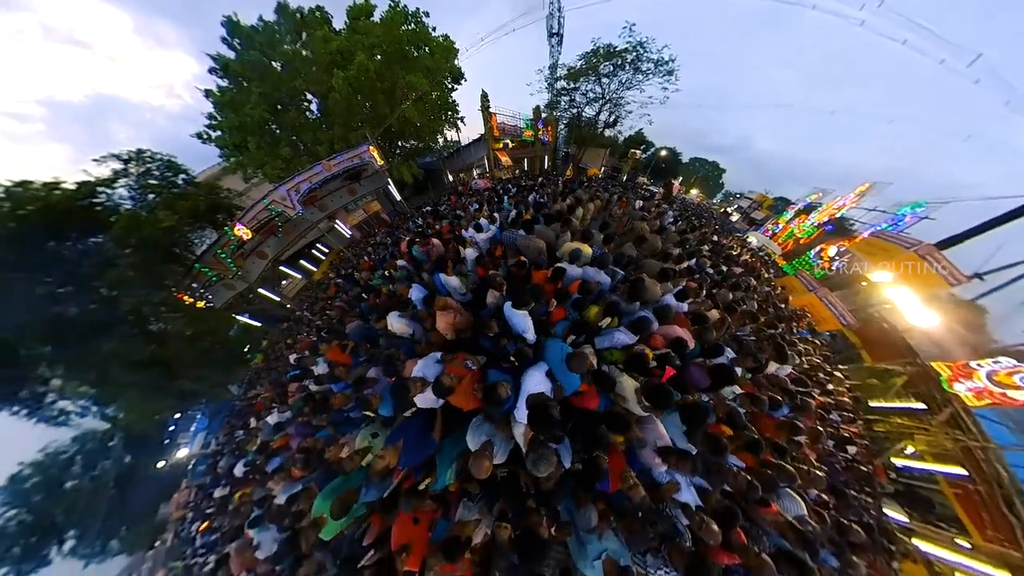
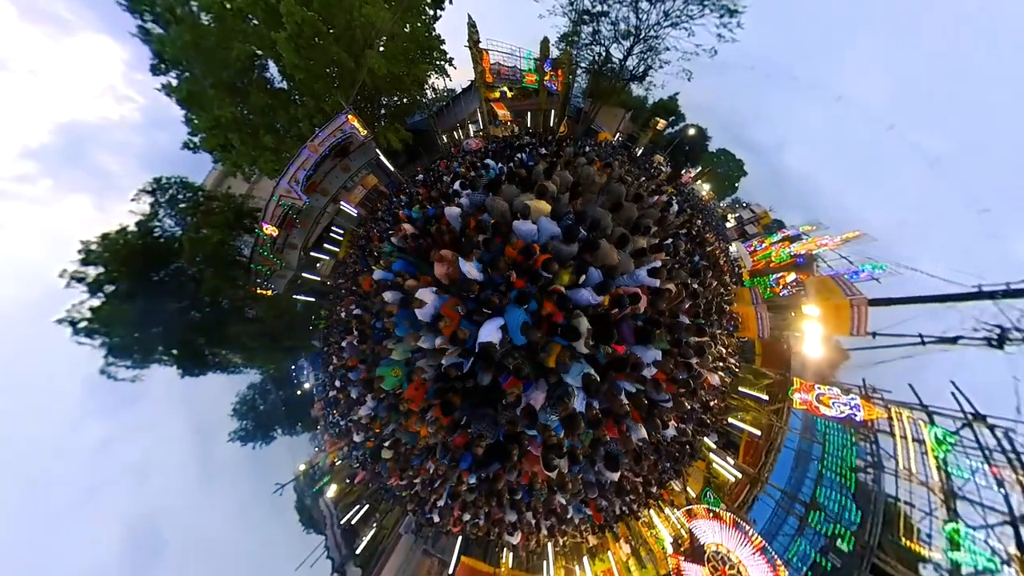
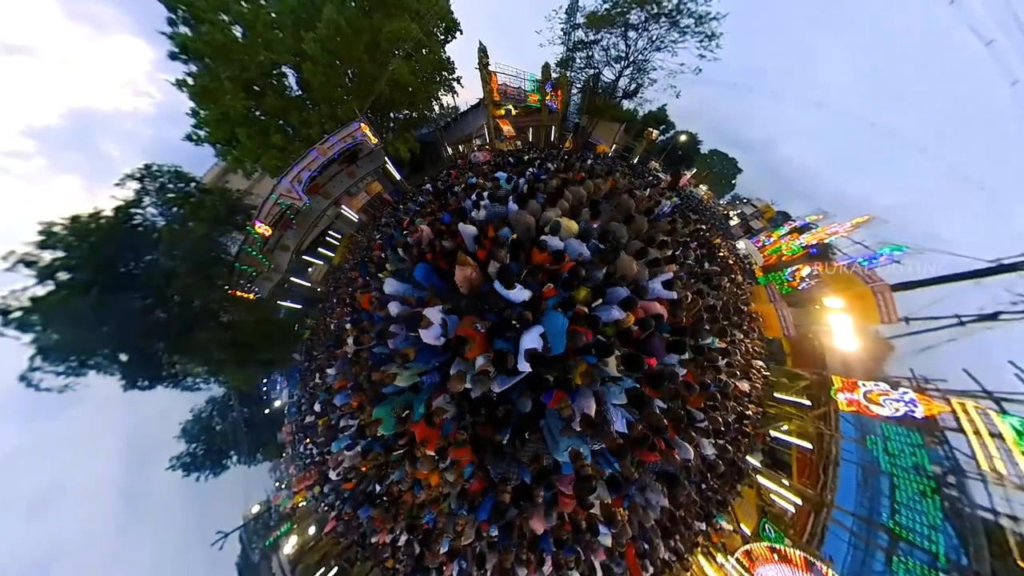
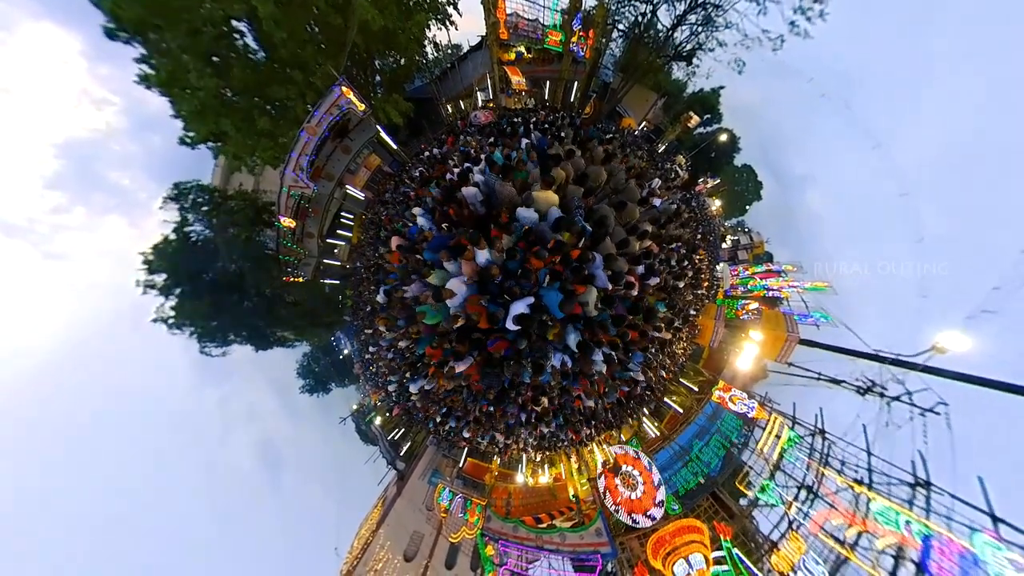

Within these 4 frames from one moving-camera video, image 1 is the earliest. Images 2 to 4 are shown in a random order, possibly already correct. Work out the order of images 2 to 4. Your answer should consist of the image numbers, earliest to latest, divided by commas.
3, 2, 4
